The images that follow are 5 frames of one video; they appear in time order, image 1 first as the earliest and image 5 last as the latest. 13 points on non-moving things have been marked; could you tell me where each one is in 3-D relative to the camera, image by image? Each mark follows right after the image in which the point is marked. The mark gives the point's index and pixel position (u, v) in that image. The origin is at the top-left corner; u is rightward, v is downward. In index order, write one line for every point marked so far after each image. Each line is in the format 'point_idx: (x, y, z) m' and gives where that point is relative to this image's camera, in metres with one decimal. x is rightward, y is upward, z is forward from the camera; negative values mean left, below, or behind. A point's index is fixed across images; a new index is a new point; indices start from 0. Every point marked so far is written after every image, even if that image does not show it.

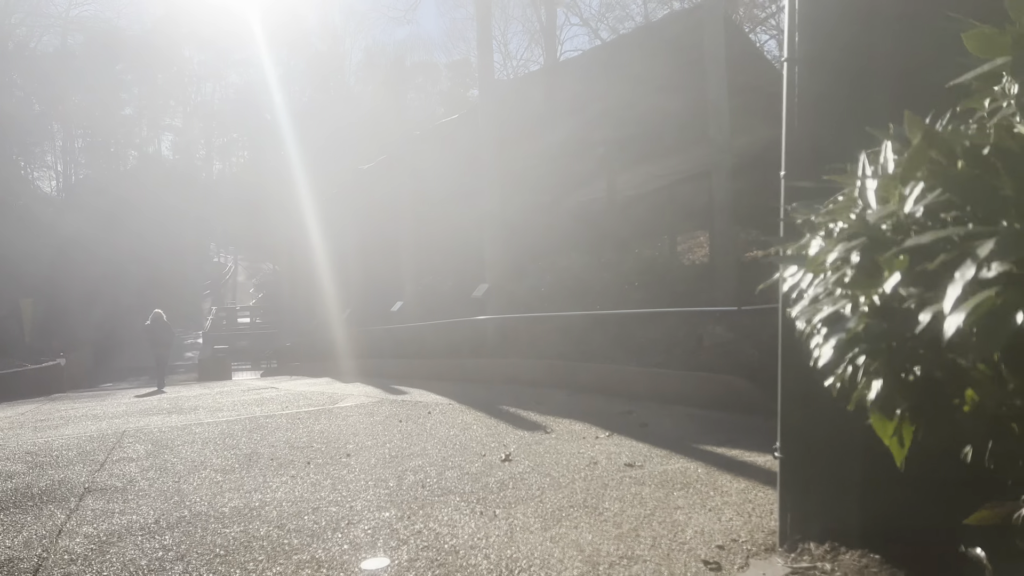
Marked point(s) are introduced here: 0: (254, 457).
0: (-4.1, -2.7, +12.5) m
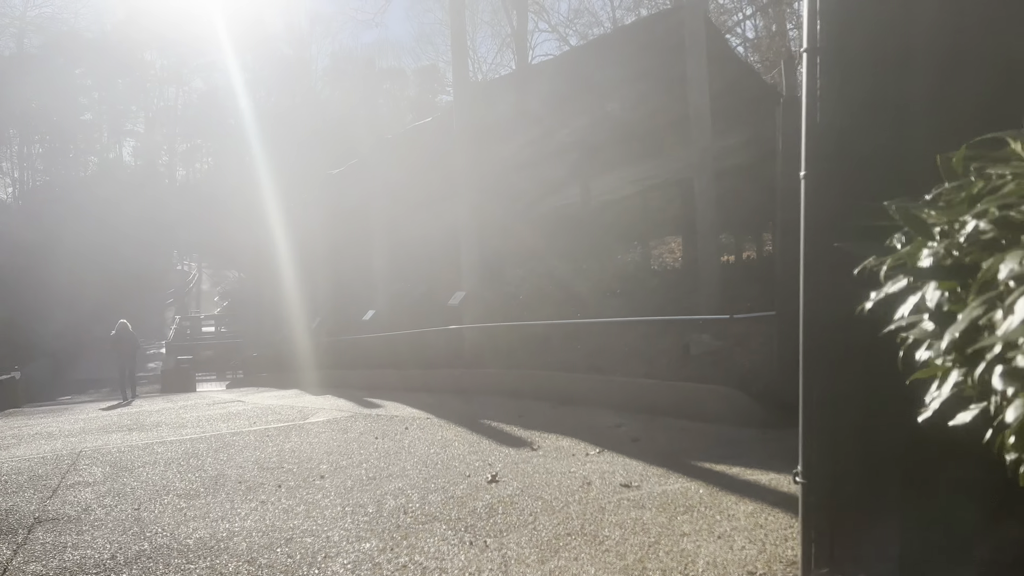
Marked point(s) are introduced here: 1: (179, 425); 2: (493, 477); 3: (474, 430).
0: (-4.4, -2.9, +11.7) m
1: (-8.0, -3.3, +18.7) m
2: (-0.2, -2.4, +10.0) m
3: (-0.7, -2.5, +13.6) m
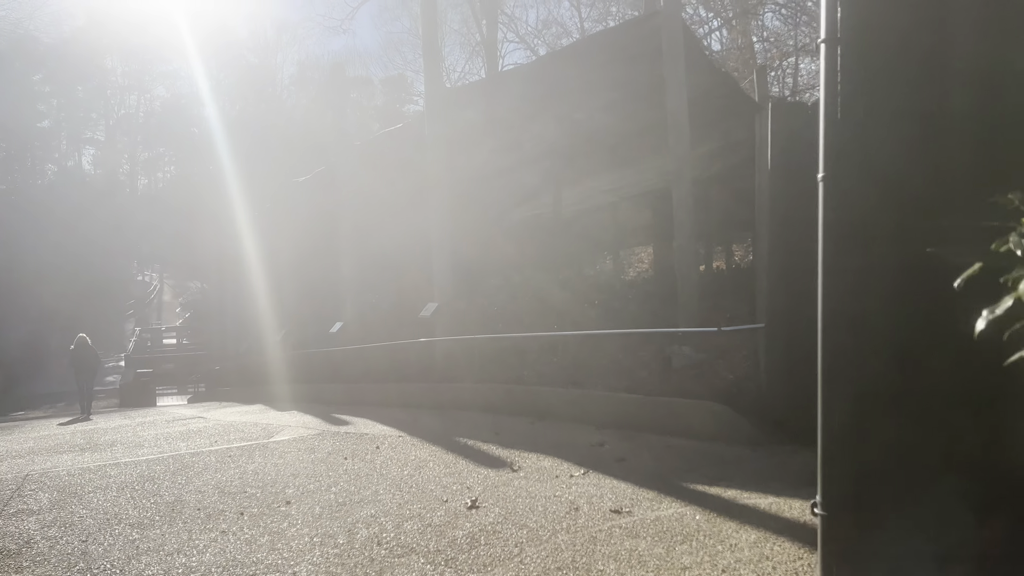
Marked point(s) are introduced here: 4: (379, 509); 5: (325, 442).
0: (-4.7, -3.1, +10.9) m
1: (-8.5, -3.5, +17.7) m
2: (-0.5, -2.5, +9.3) m
3: (-1.0, -2.6, +12.9) m
4: (-1.6, -2.7, +9.6) m
5: (-3.5, -2.9, +14.8) m
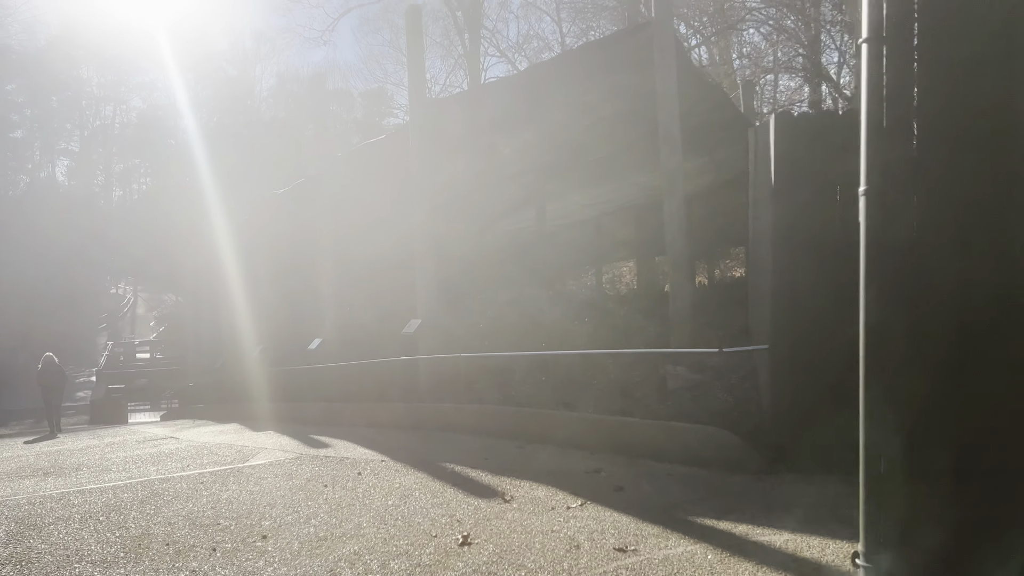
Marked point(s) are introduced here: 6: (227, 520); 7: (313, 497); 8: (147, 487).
0: (-4.8, -3.3, +10.2) m
1: (-8.8, -3.9, +16.8) m
2: (-0.5, -2.8, +8.7) m
3: (-1.2, -2.9, +12.2) m
4: (-1.7, -2.9, +8.9) m
5: (-3.8, -3.2, +14.1) m
6: (-3.9, -3.2, +10.8) m
7: (-3.0, -3.1, +11.7) m
8: (-6.5, -3.5, +13.9) m
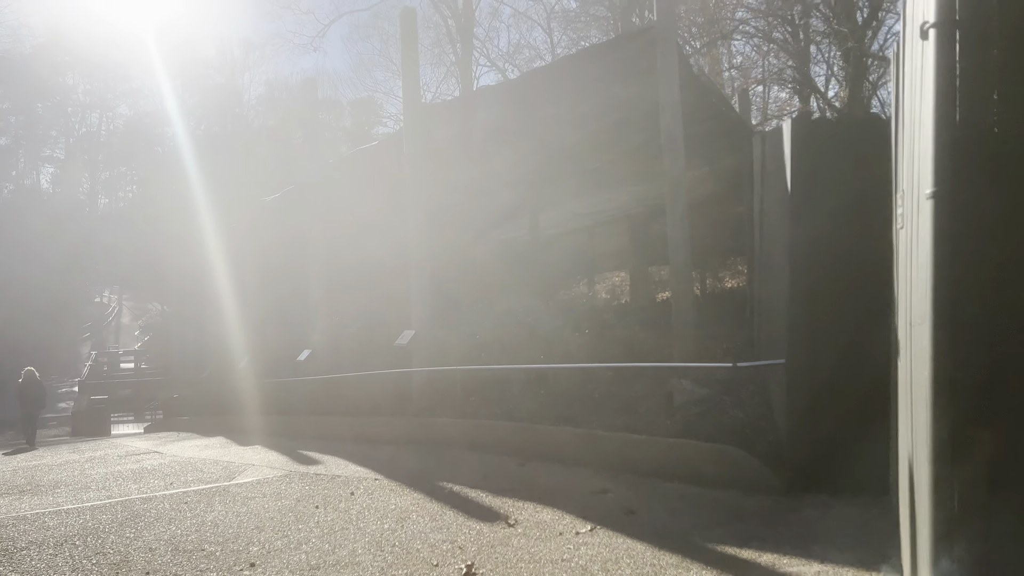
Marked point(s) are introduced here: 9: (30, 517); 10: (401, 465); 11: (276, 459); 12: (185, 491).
0: (-4.7, -3.4, +9.5) m
1: (-8.9, -4.1, +16.1) m
2: (-0.5, -2.9, +8.1) m
3: (-1.2, -3.1, +11.6) m
4: (-1.6, -3.0, +8.3) m
5: (-3.8, -3.4, +13.5) m
6: (-3.9, -3.3, +10.2) m
7: (-2.9, -3.3, +11.0) m
8: (-6.5, -3.7, +13.2) m
9: (-8.0, -3.8, +13.0) m
10: (-2.0, -3.3, +14.4) m
11: (-5.0, -3.6, +16.6) m
12: (-5.9, -3.7, +14.1) m
